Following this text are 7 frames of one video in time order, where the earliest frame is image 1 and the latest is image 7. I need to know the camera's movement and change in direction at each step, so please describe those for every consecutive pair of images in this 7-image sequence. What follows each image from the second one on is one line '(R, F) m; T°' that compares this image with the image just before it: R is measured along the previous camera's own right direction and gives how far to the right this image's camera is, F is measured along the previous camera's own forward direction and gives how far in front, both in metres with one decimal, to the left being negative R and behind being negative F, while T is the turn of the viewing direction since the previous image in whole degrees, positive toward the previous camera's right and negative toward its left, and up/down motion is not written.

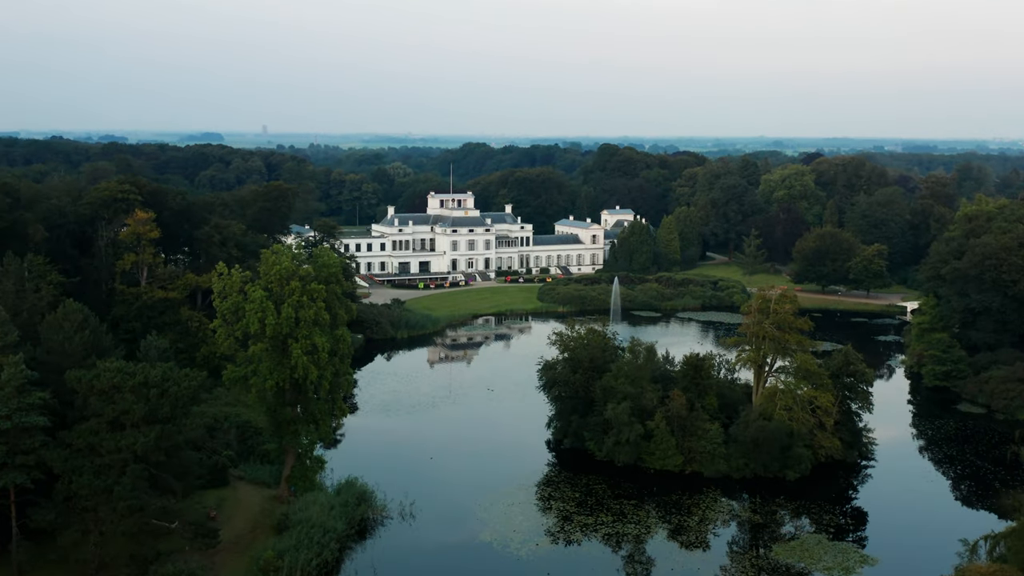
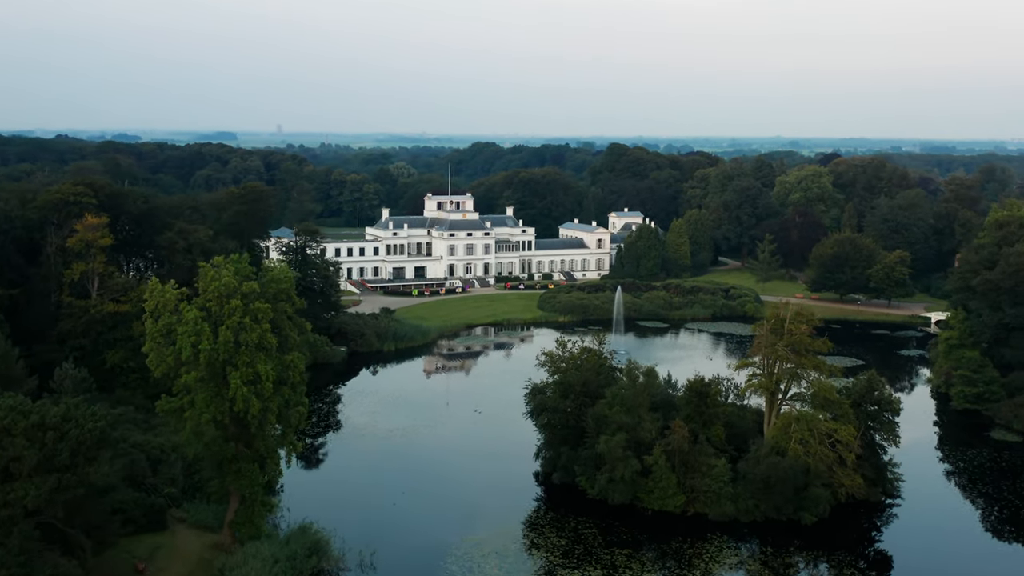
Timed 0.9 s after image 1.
(+1.1, +4.8) m; -1°
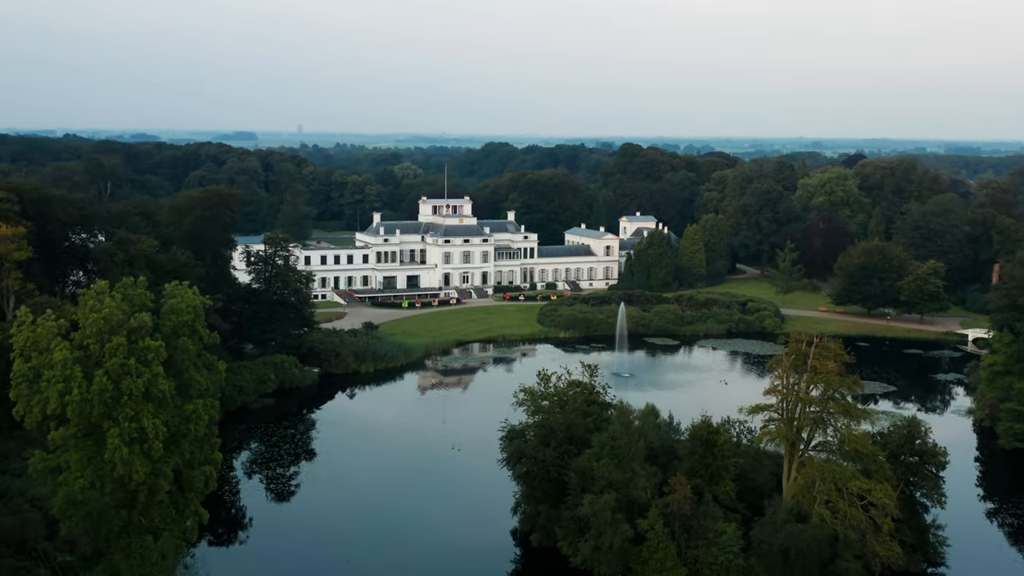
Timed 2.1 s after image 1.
(+1.5, +6.4) m; -1°
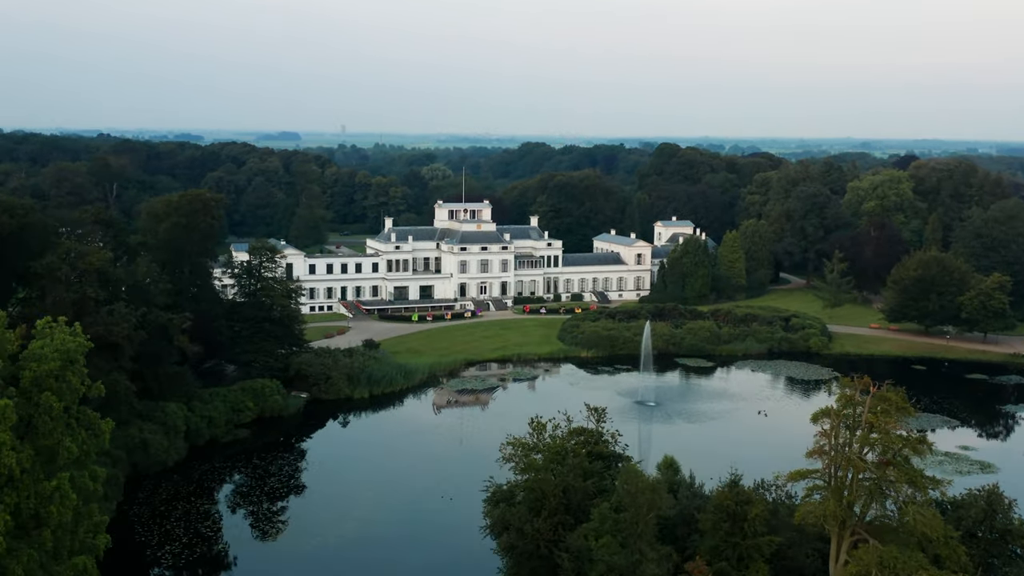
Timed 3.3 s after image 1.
(+1.5, +6.4) m; -2°
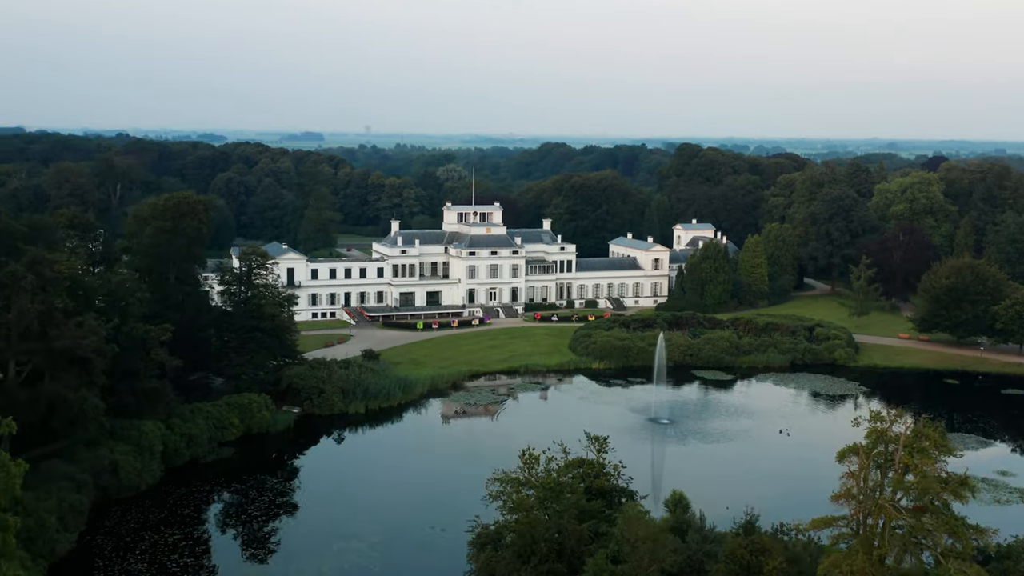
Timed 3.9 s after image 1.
(+0.8, +3.2) m; -1°
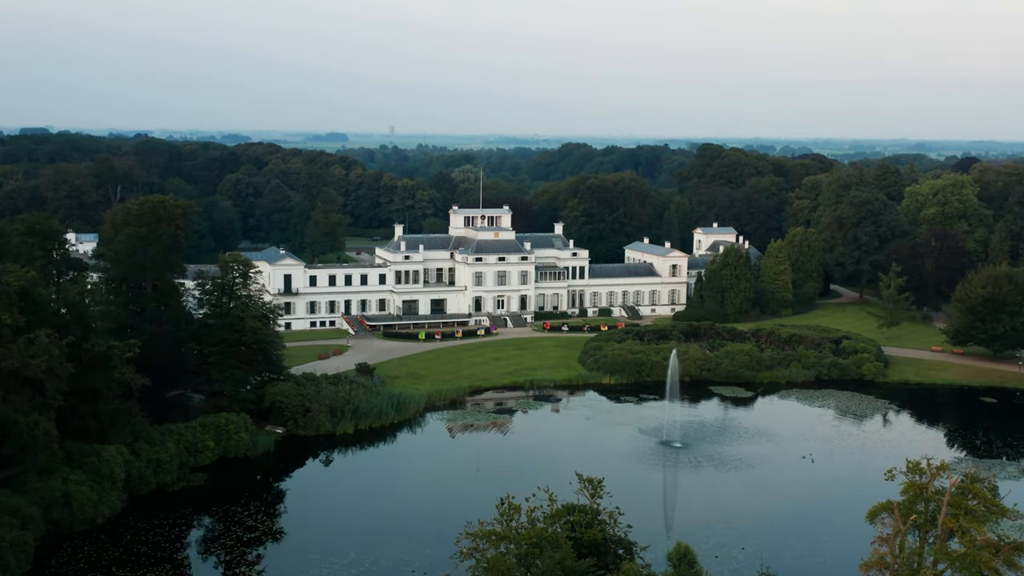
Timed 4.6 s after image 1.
(+1.0, +3.7) m; -1°
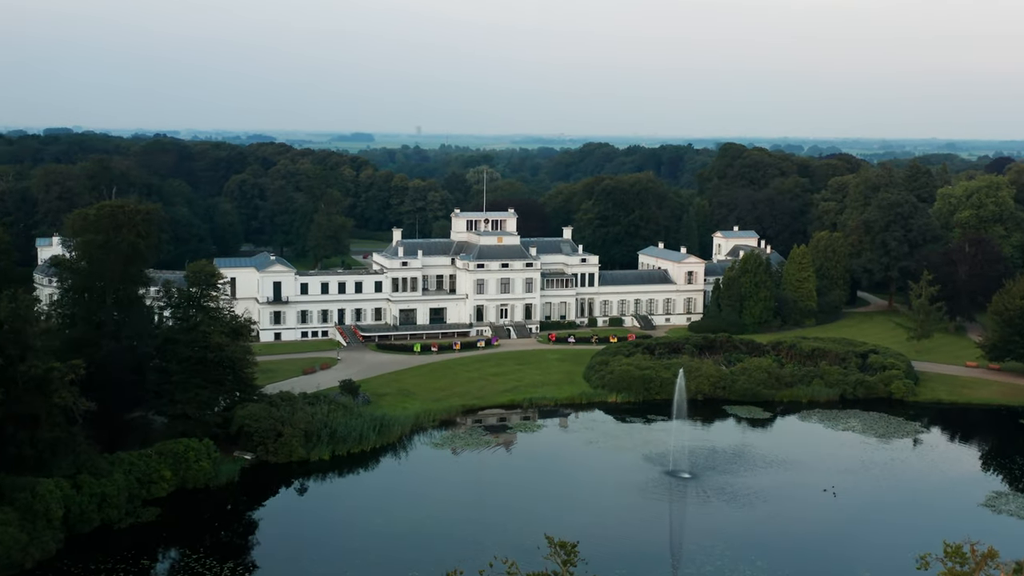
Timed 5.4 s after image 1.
(+1.3, +4.1) m; -1°
